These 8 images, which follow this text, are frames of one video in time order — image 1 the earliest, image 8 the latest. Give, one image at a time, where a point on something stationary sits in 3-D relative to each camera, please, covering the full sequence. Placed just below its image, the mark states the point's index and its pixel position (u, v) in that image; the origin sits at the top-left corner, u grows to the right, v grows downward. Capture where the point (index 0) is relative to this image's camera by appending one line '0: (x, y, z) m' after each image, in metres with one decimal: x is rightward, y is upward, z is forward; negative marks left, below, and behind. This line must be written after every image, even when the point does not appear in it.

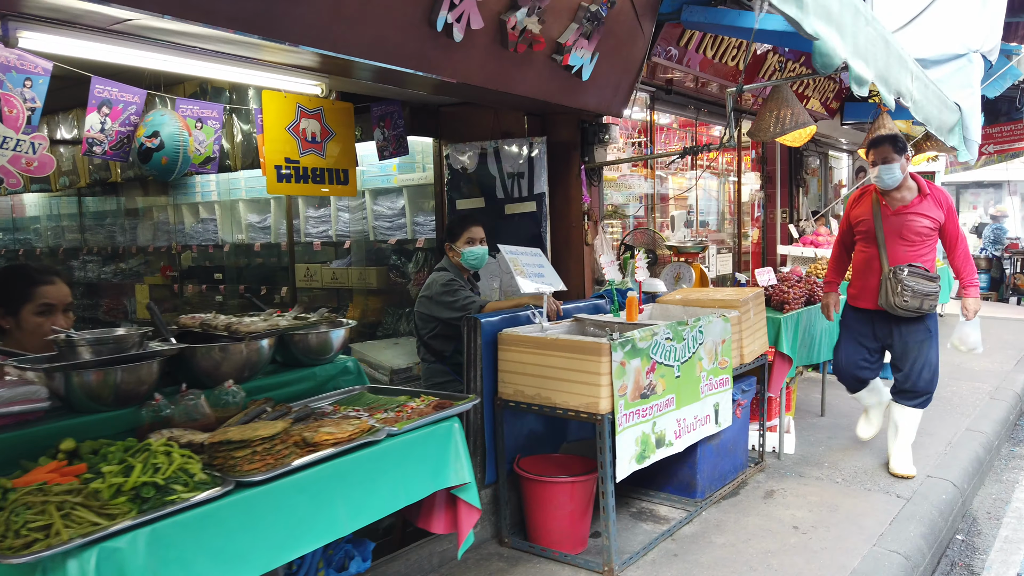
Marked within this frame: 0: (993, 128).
0: (+6.5, +2.2, +10.4) m
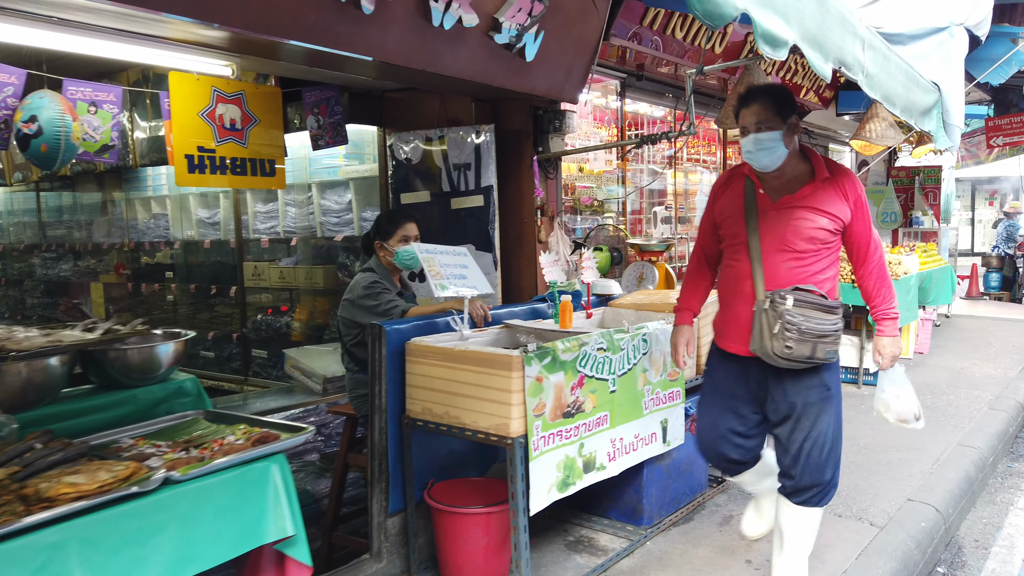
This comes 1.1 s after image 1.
0: (+6.3, +2.2, +9.8) m
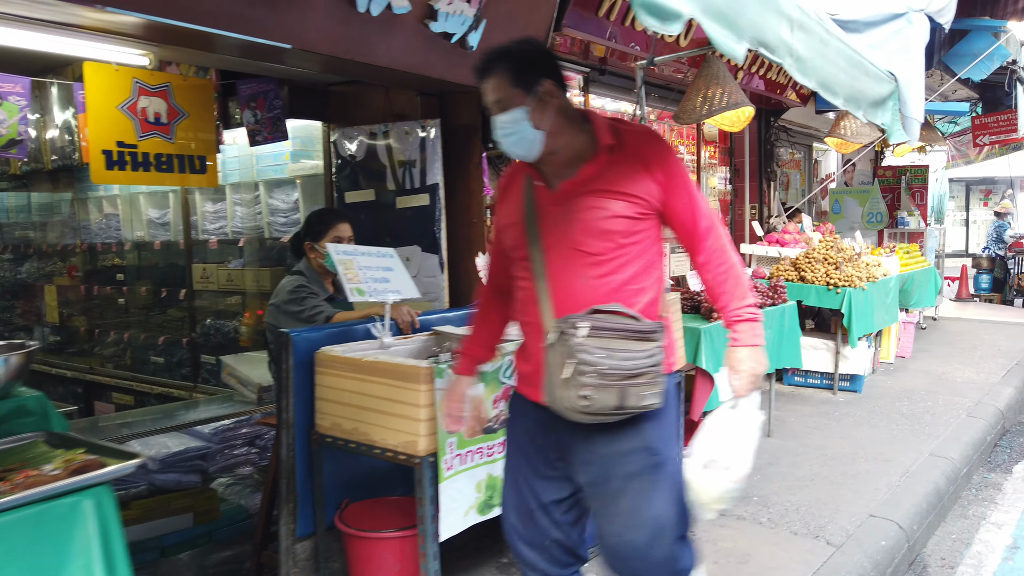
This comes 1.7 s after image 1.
0: (+6.0, +2.2, +9.6) m
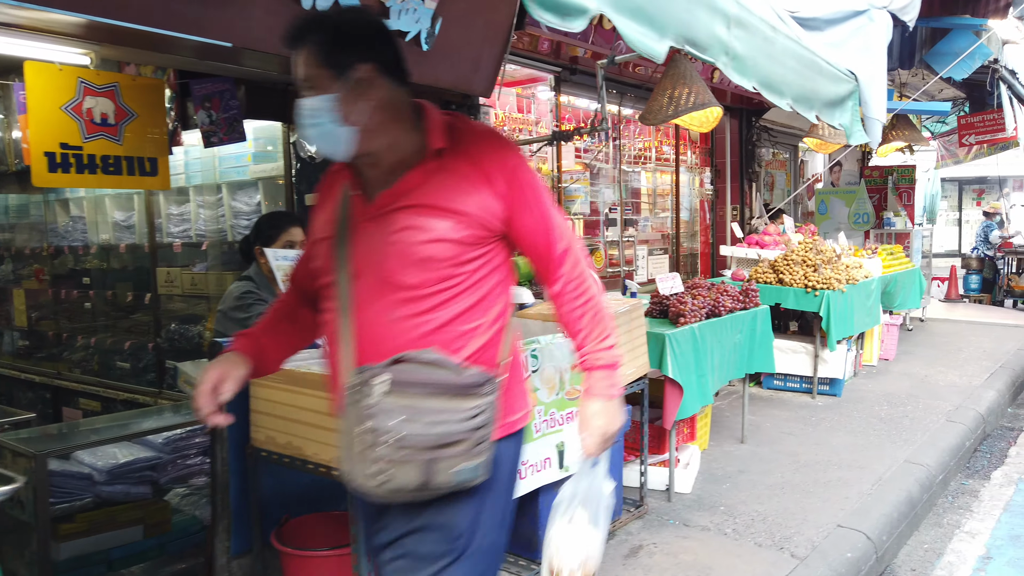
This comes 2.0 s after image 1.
0: (+5.8, +2.1, +9.6) m
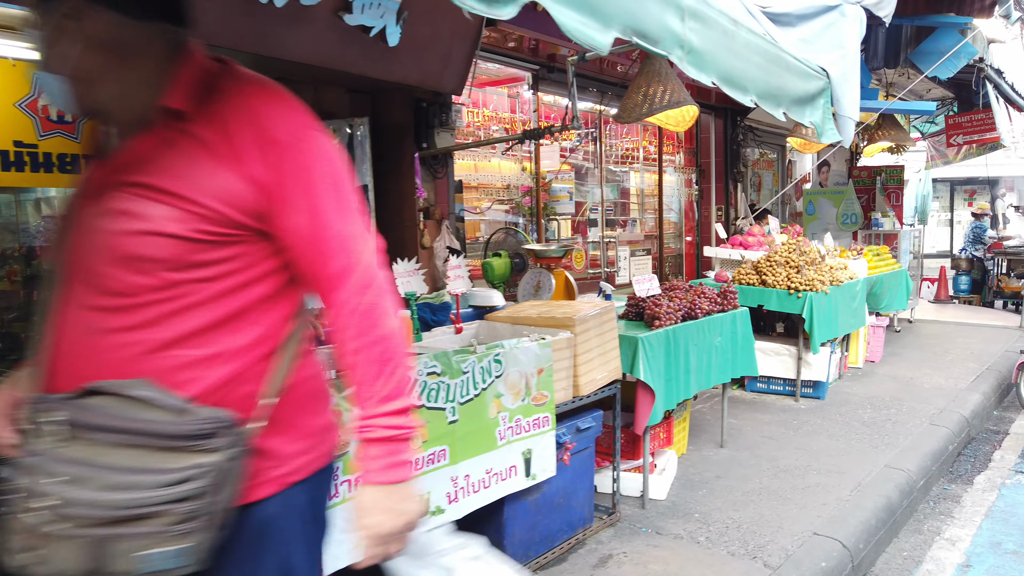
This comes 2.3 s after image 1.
0: (+5.6, +2.1, +9.5) m
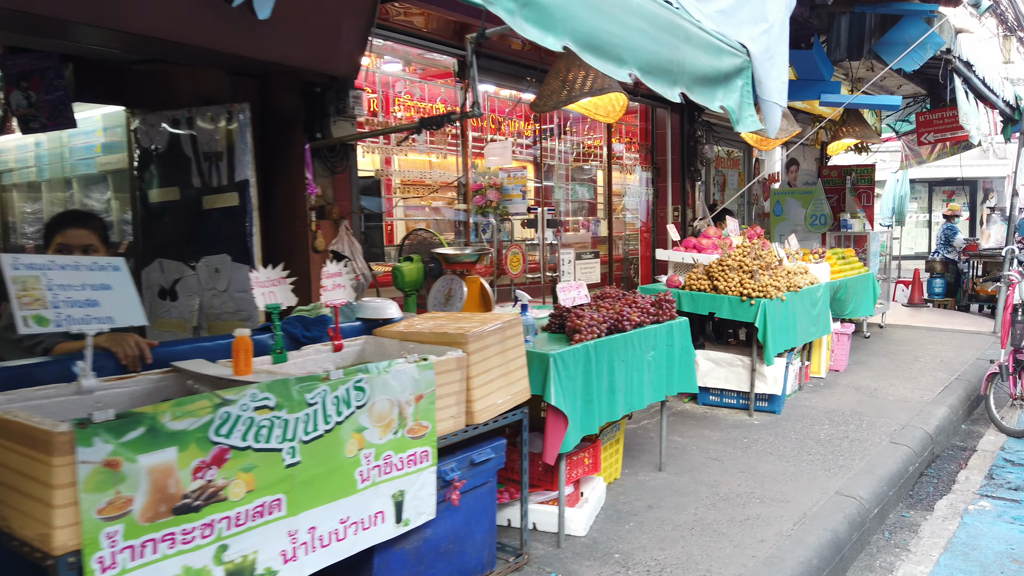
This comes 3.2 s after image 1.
0: (+5.0, +2.1, +9.2) m
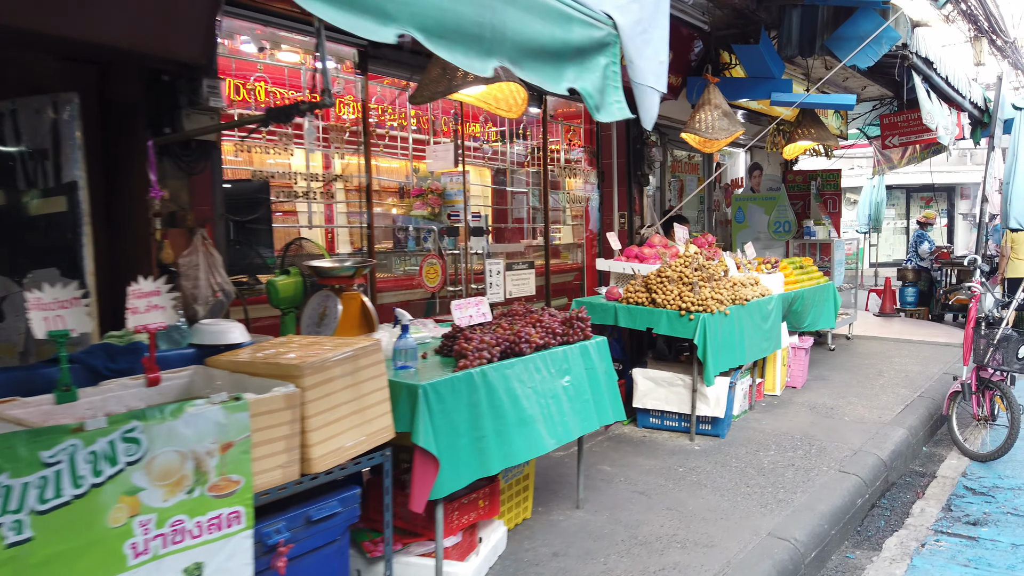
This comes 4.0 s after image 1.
0: (+4.4, +2.0, +8.8) m
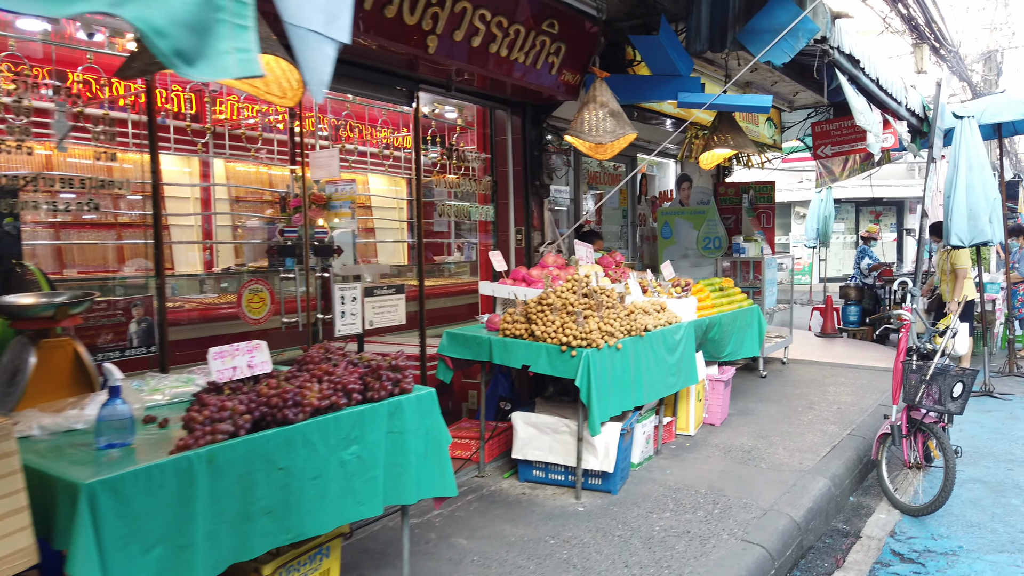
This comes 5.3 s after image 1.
0: (+3.4, +1.7, +8.2) m
